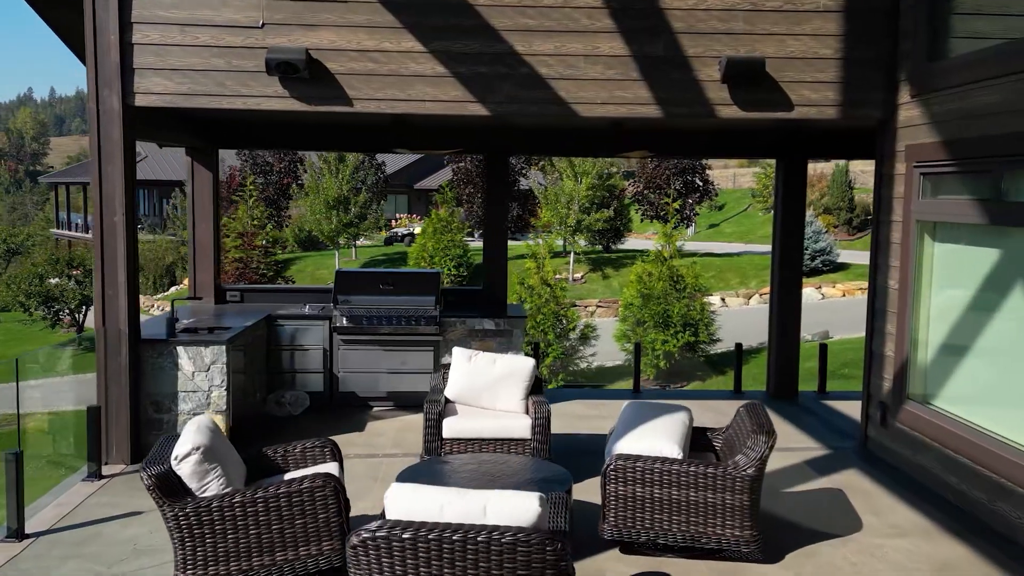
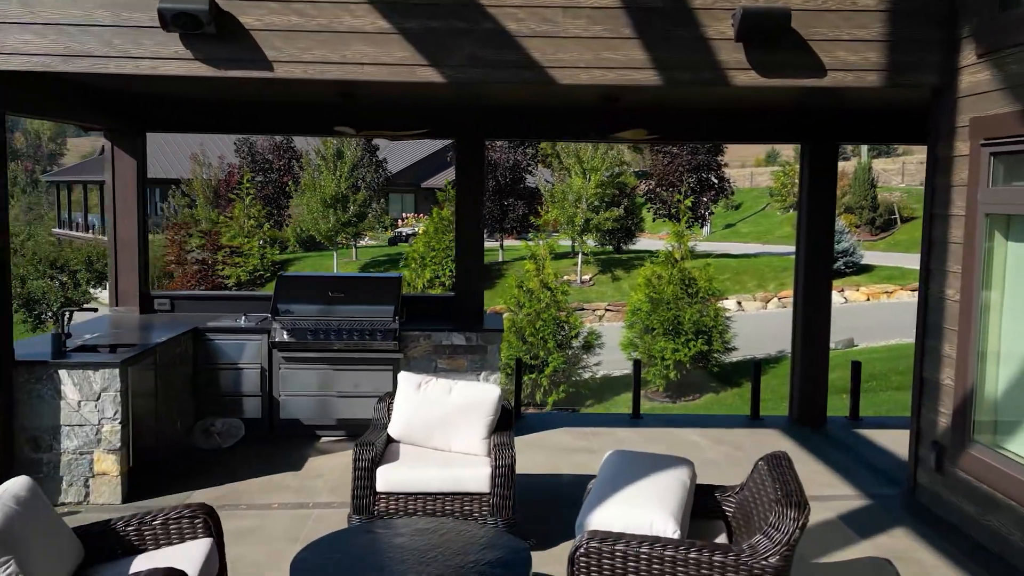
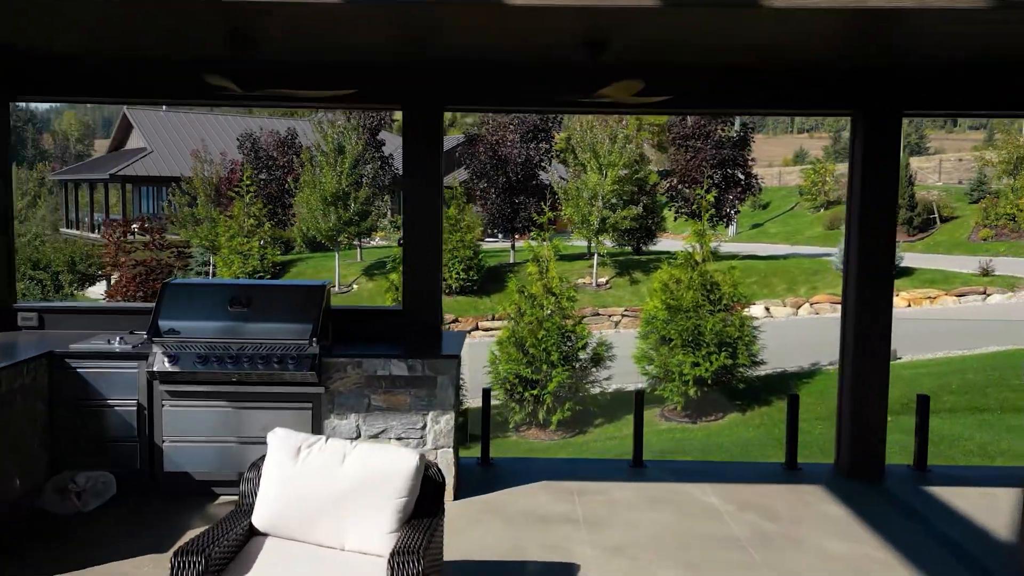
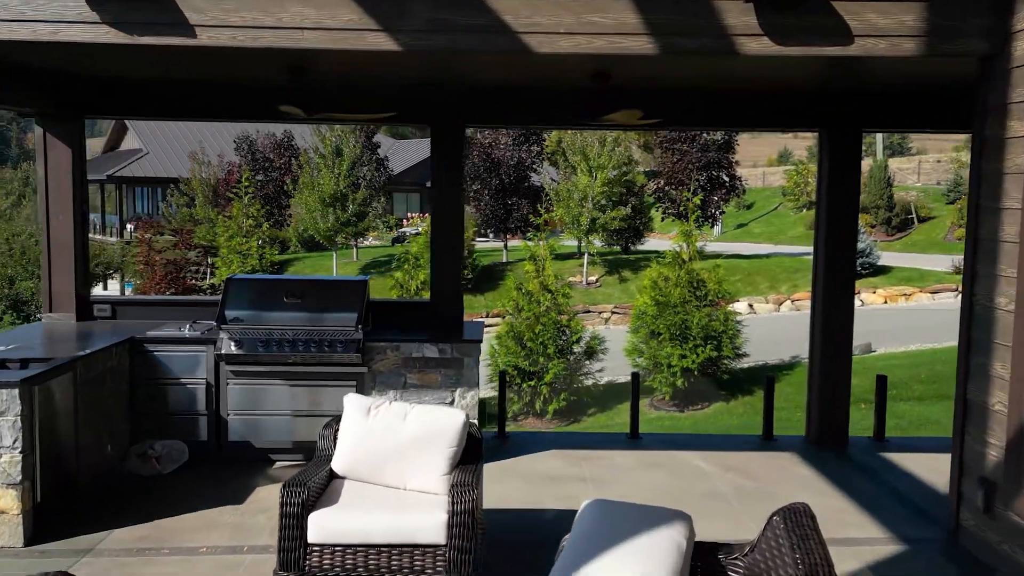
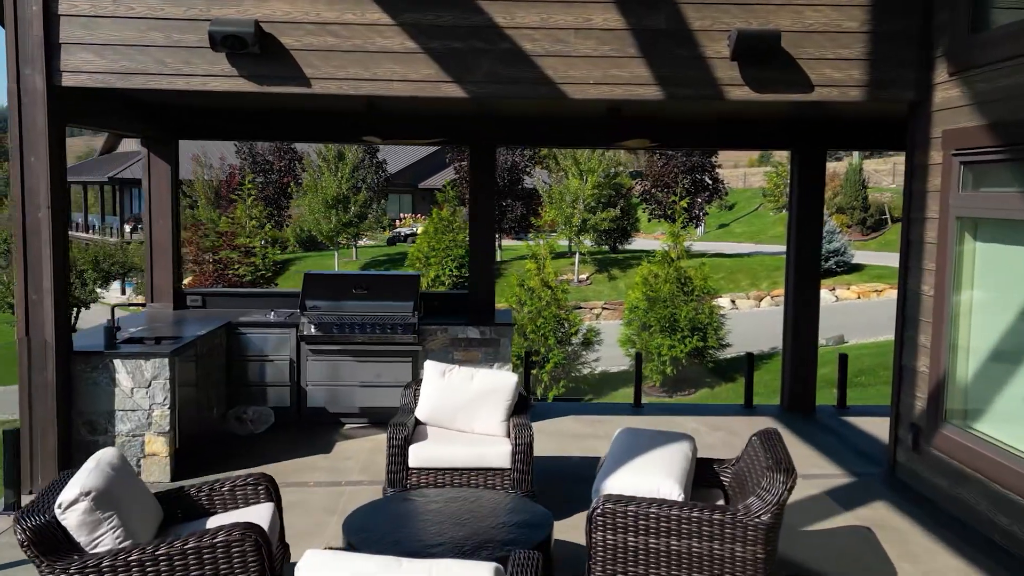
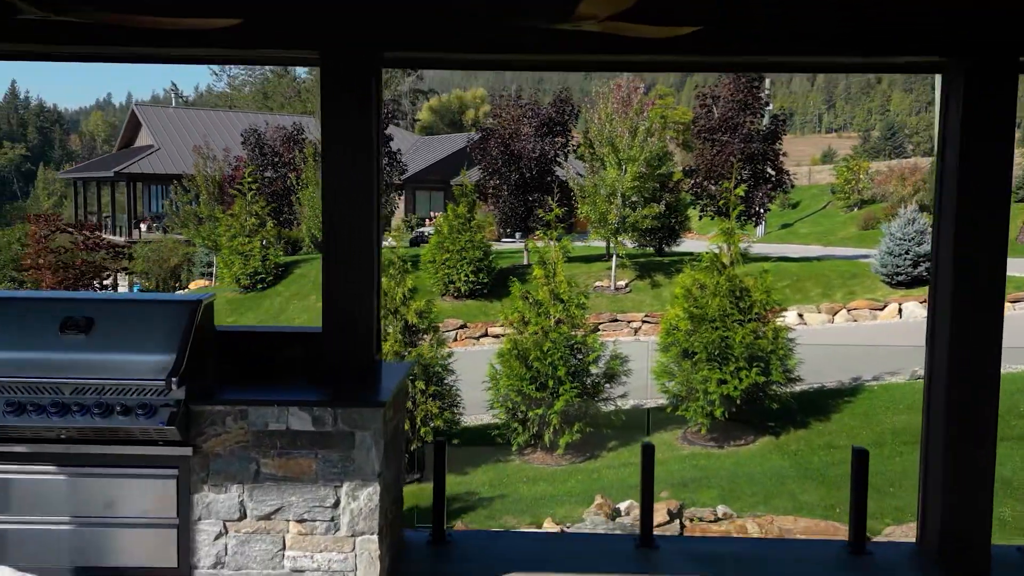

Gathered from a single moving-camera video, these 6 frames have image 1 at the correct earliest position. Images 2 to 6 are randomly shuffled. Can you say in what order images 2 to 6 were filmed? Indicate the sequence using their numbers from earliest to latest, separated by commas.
5, 2, 4, 3, 6
